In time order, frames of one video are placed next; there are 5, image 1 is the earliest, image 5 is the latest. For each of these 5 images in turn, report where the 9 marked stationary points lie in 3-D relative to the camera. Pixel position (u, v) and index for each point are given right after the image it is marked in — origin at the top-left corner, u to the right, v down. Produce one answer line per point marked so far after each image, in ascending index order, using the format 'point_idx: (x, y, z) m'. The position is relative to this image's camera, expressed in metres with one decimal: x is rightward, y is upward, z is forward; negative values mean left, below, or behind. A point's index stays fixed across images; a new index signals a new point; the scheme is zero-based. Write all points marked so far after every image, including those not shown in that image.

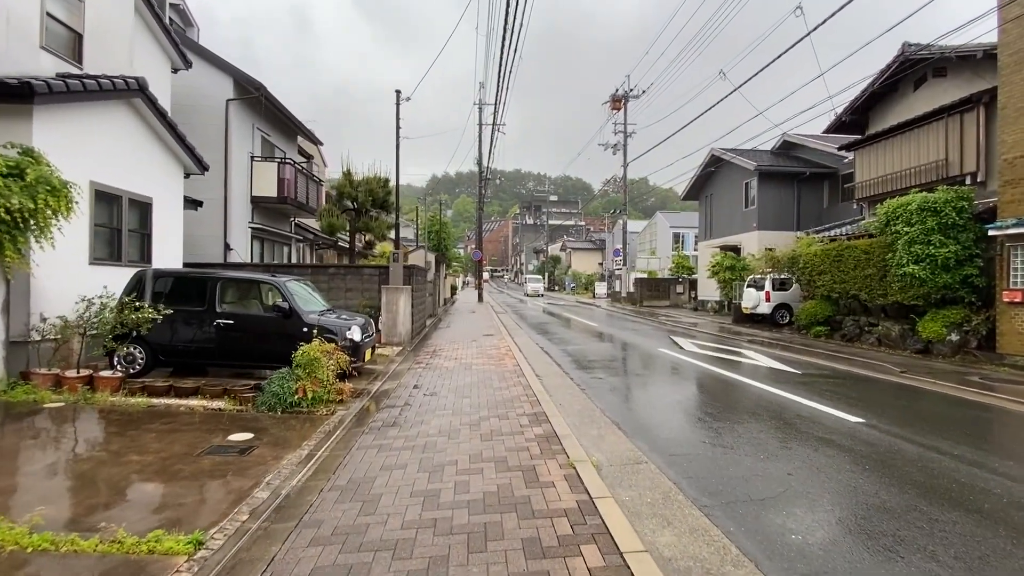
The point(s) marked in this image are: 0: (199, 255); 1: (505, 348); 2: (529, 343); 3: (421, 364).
0: (-8.9, +0.9, +13.1) m
1: (-0.1, -1.5, +11.2) m
2: (+0.5, -1.6, +13.1) m
3: (-1.8, -1.5, +9.3) m
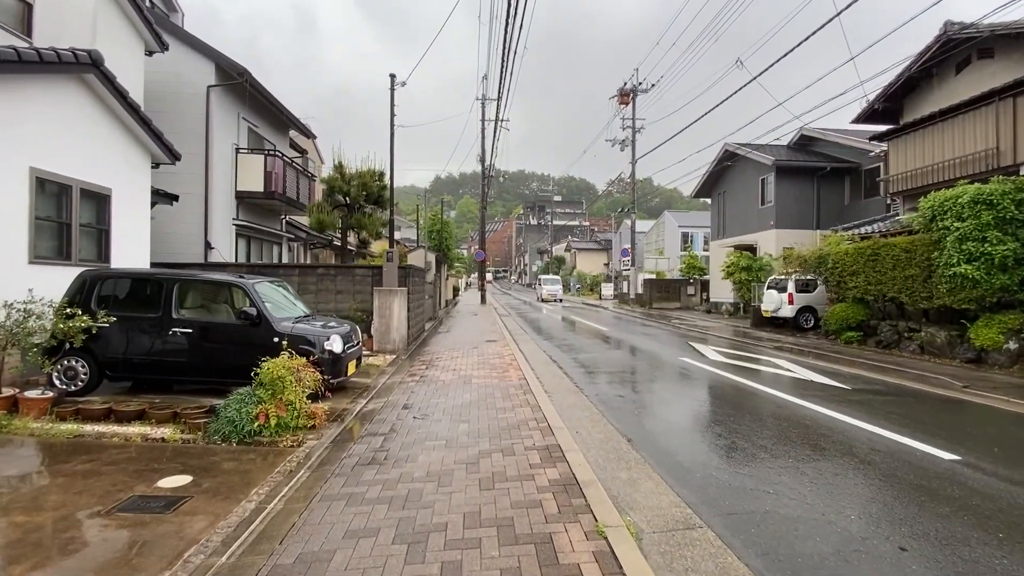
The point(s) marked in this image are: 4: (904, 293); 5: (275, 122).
0: (-8.8, +0.9, +12.1) m
1: (0.0, -1.5, +10.1) m
2: (+0.6, -1.6, +12.0) m
3: (-1.7, -1.6, +8.3) m
4: (+9.7, -0.1, +11.5) m
5: (-7.9, +5.6, +15.5) m
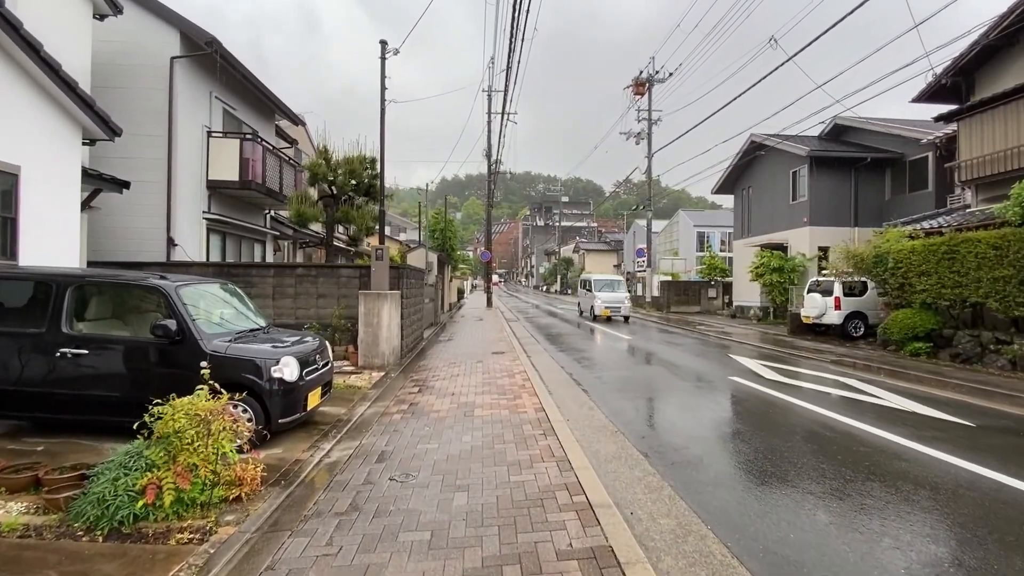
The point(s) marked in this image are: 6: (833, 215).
0: (-8.5, +0.8, +10.5) m
1: (+0.2, -1.6, +8.3) m
2: (+0.9, -1.7, +10.3) m
3: (-1.5, -1.6, +6.5) m
4: (+9.9, -0.2, +9.6) m
5: (-7.6, +5.5, +13.9) m
6: (+13.7, +3.1, +19.8) m
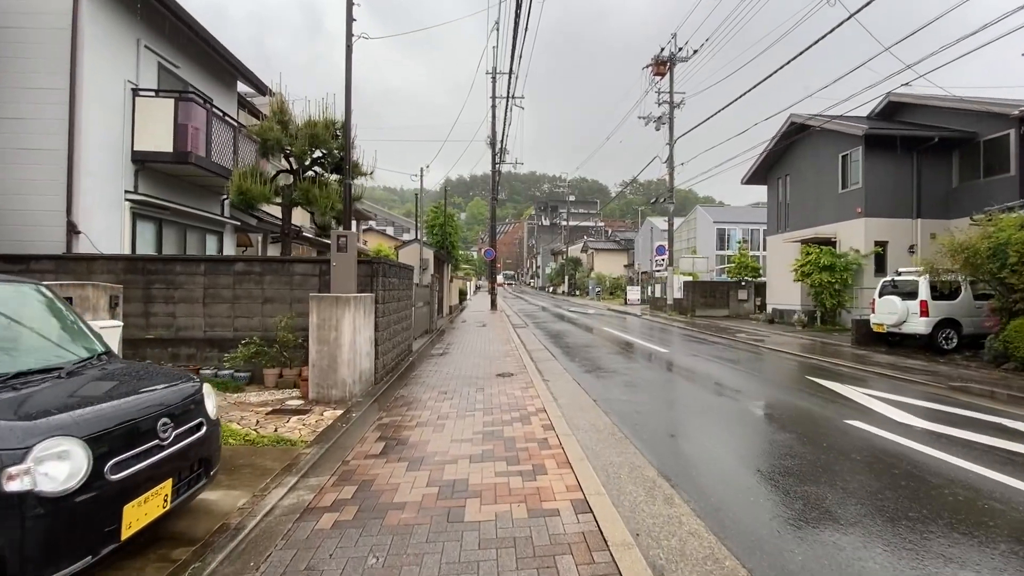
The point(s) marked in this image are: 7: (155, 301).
0: (-8.3, +0.8, +8.0) m
1: (+0.4, -1.6, +5.7) m
2: (+1.0, -1.7, +7.7) m
3: (-1.4, -1.7, +3.9) m
4: (+10.1, -0.2, +6.9) m
5: (-7.4, +5.5, +11.4) m
6: (+14.0, +3.1, +17.1) m
7: (-5.7, -0.2, +7.5) m
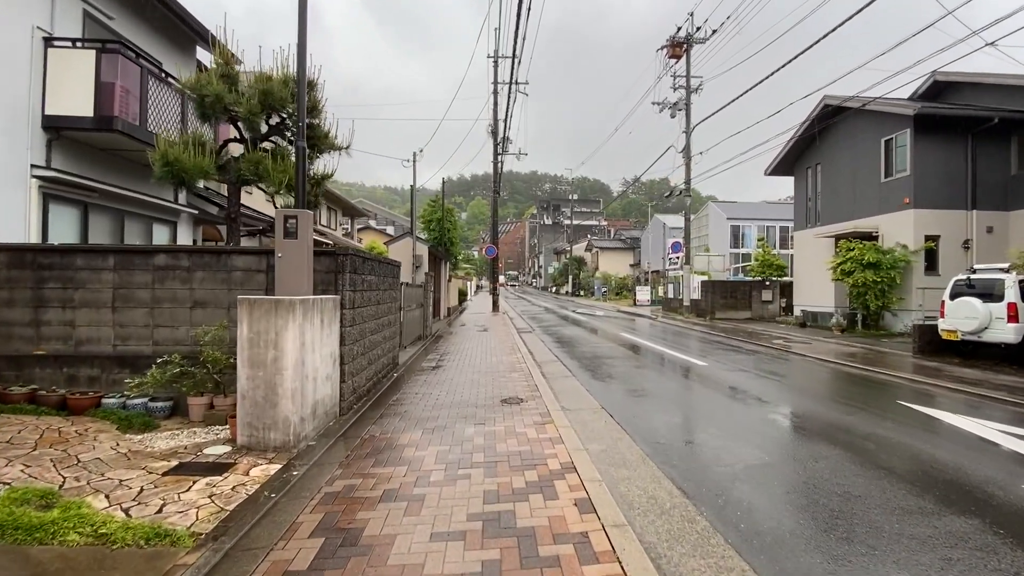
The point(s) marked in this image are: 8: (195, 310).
0: (-8.2, +0.8, +6.2) m
1: (+0.5, -1.6, +3.9) m
2: (+1.2, -1.7, +5.8) m
3: (-1.3, -1.7, +2.1) m
4: (+10.2, -0.2, +5.0) m
5: (-7.3, +5.5, +9.5) m
6: (+14.1, +3.1, +15.2) m
7: (-5.6, -0.2, +5.6) m
8: (-3.8, -0.3, +5.6) m
